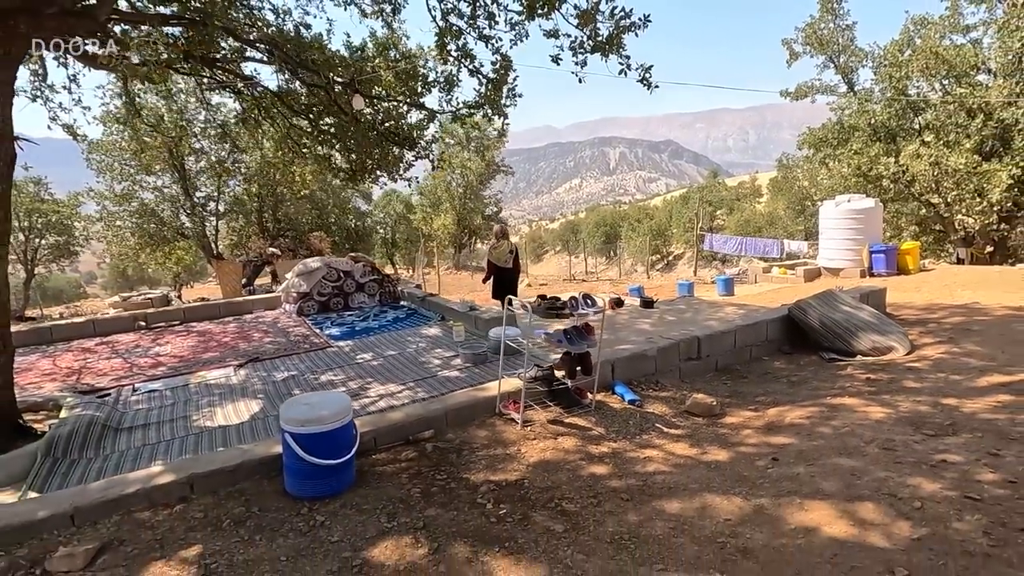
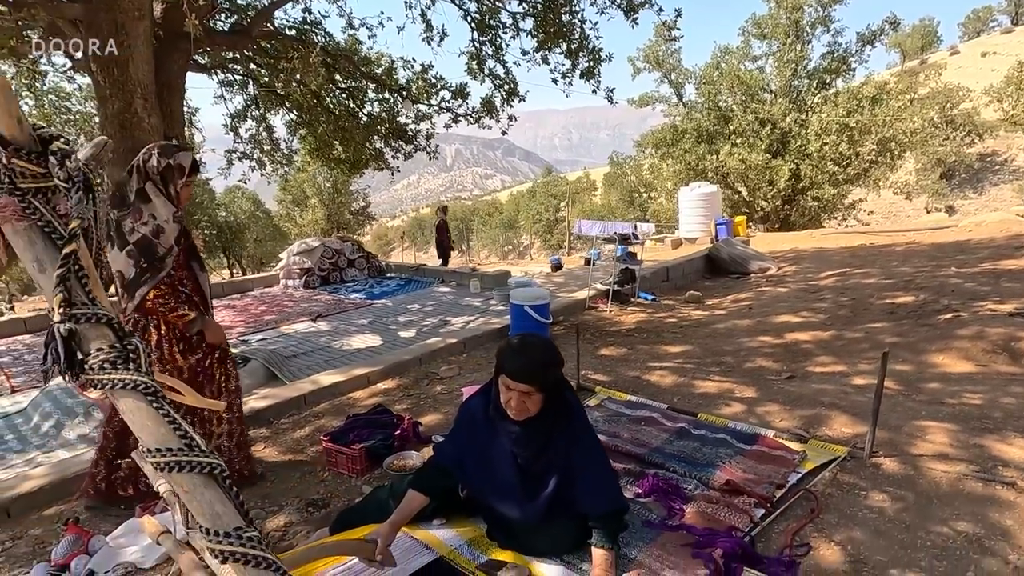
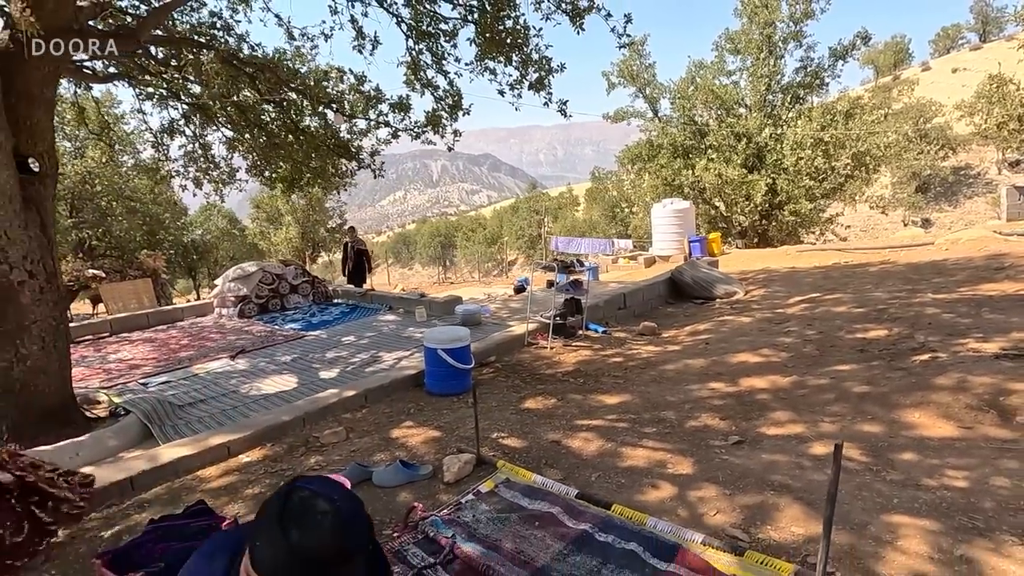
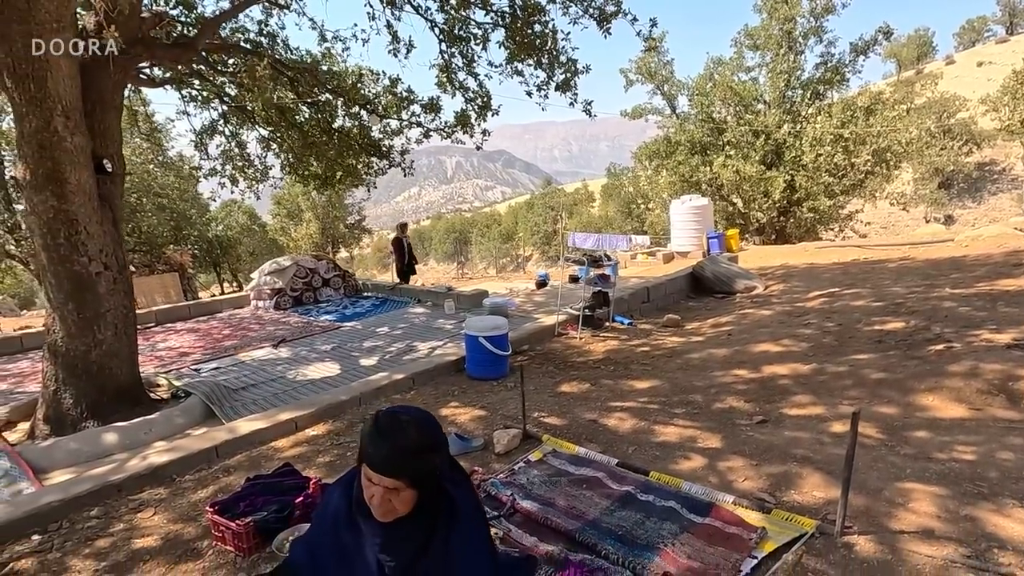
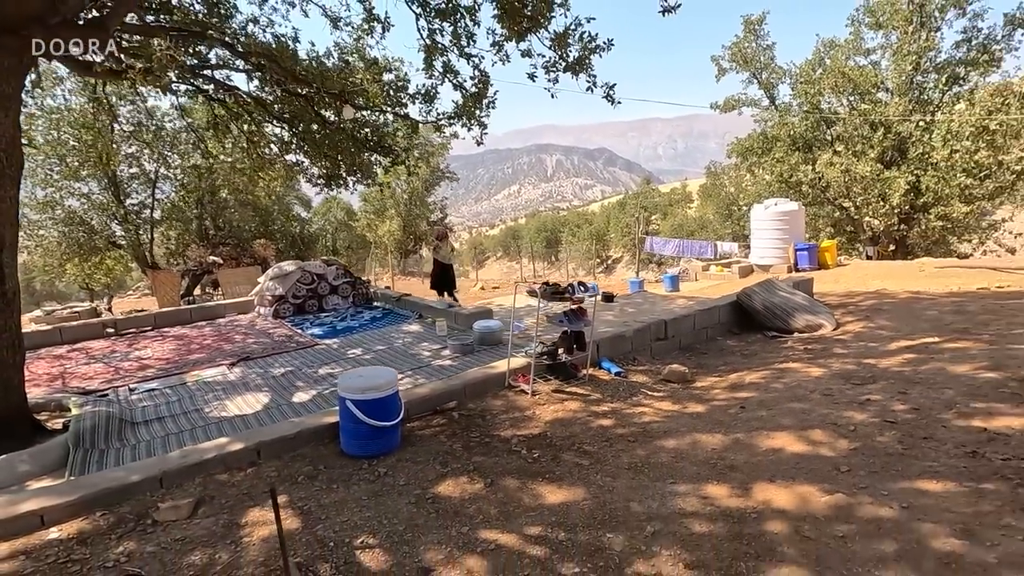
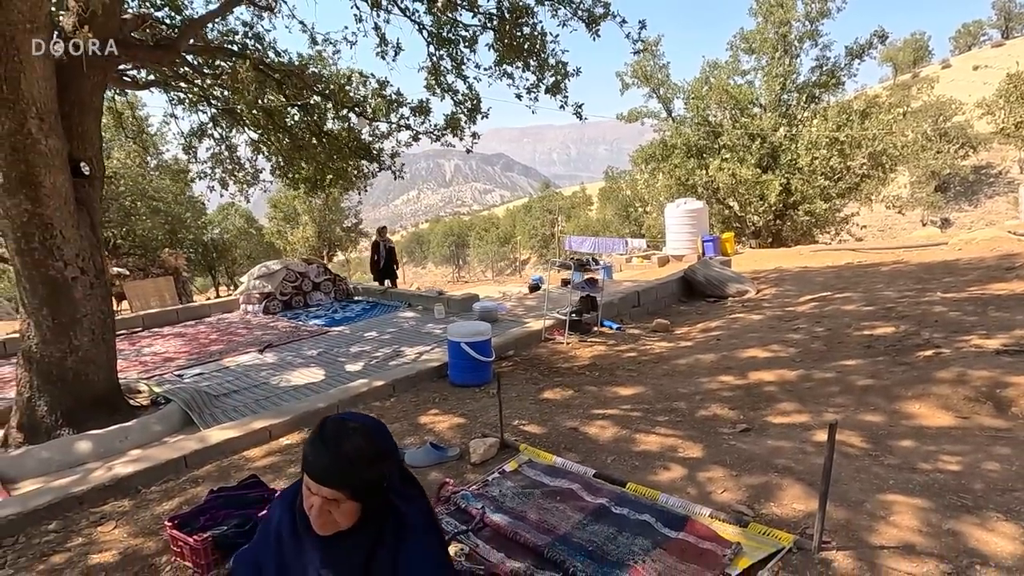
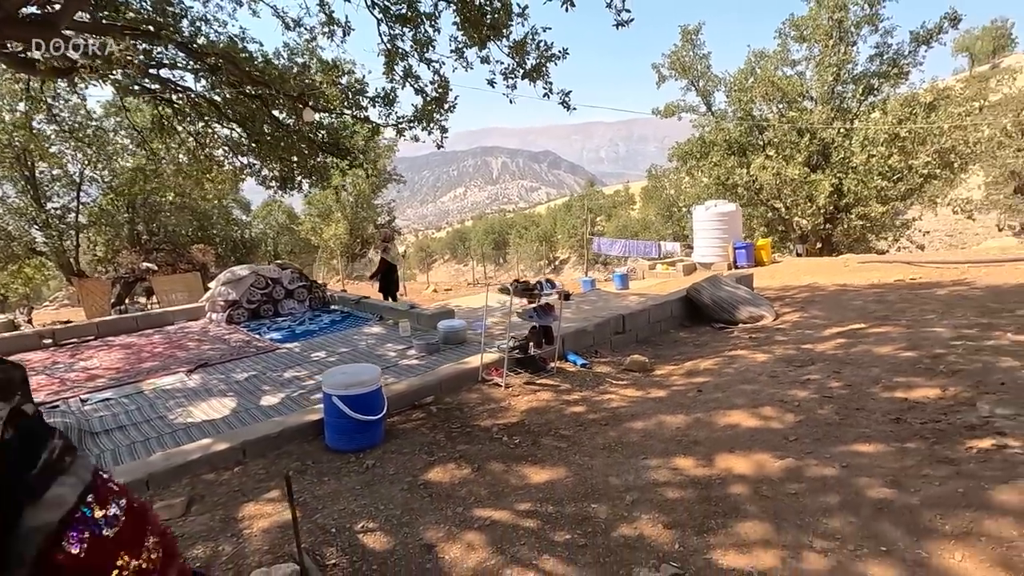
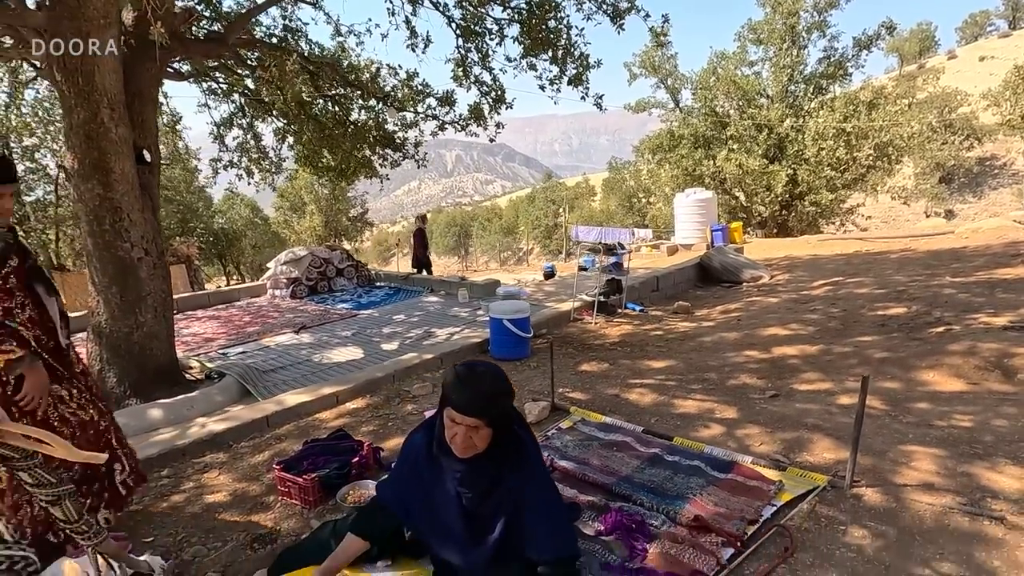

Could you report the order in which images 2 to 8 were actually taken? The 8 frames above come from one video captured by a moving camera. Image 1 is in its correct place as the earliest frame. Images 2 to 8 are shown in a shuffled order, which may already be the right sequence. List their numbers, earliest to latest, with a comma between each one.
5, 7, 3, 6, 4, 8, 2
